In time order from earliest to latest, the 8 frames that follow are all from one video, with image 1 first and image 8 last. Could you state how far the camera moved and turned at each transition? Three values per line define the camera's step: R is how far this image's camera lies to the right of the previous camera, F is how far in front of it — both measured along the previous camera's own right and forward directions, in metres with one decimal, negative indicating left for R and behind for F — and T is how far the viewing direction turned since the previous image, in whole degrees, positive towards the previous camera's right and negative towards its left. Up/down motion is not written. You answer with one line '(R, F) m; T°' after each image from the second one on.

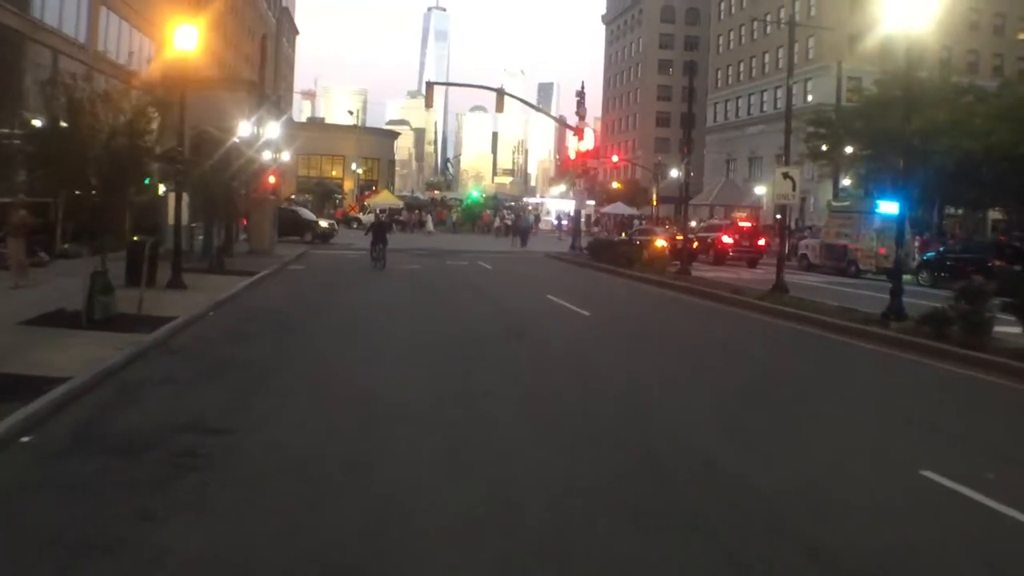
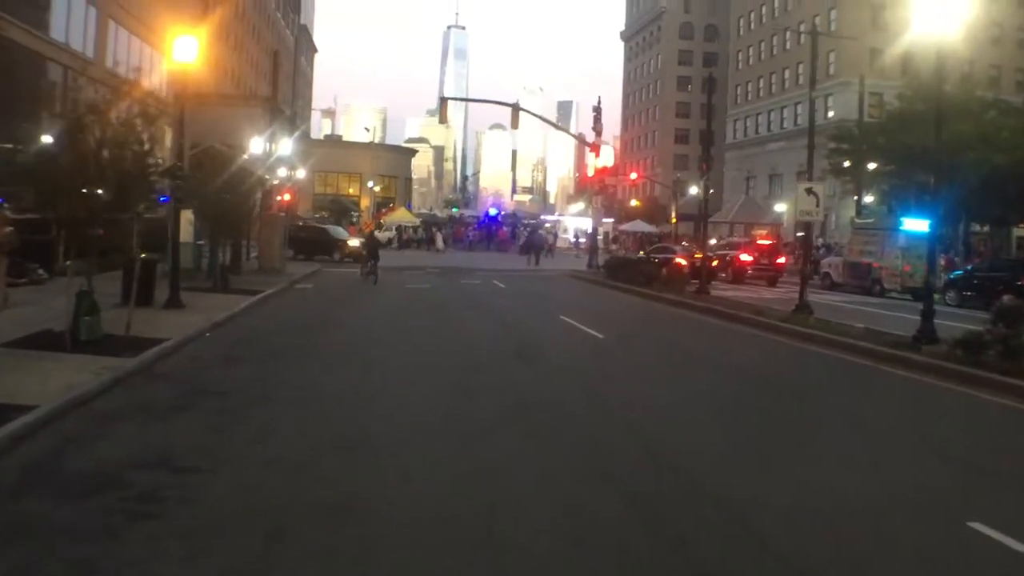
(+0.1, +0.6) m; -1°
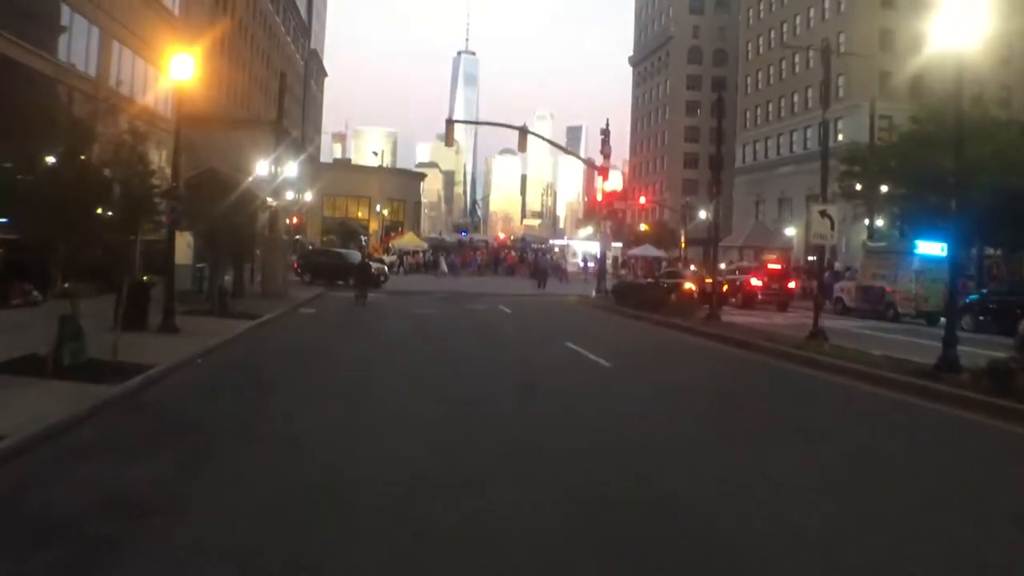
(+0.1, +0.5) m; -1°
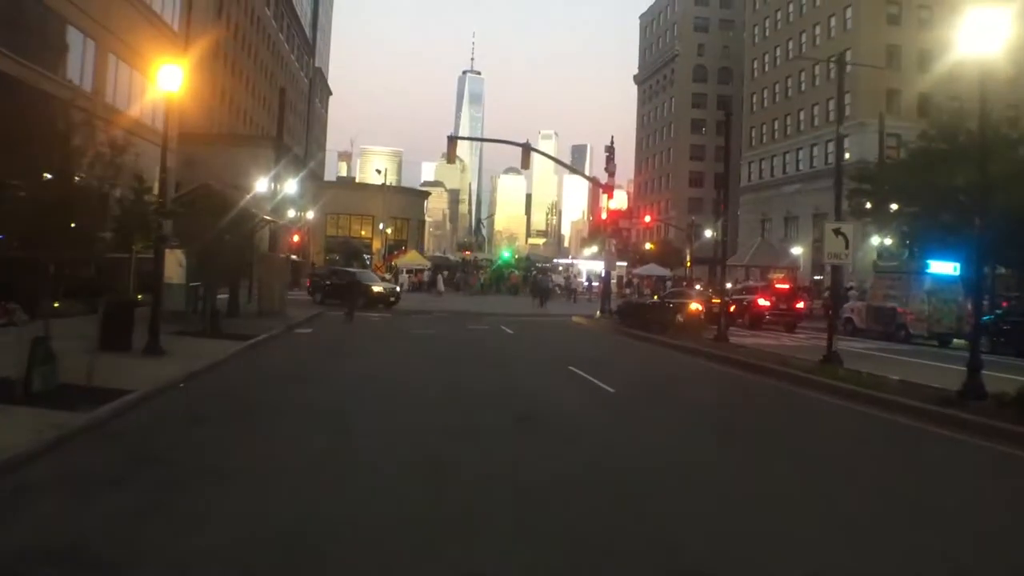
(+0.1, +0.6) m; 0°
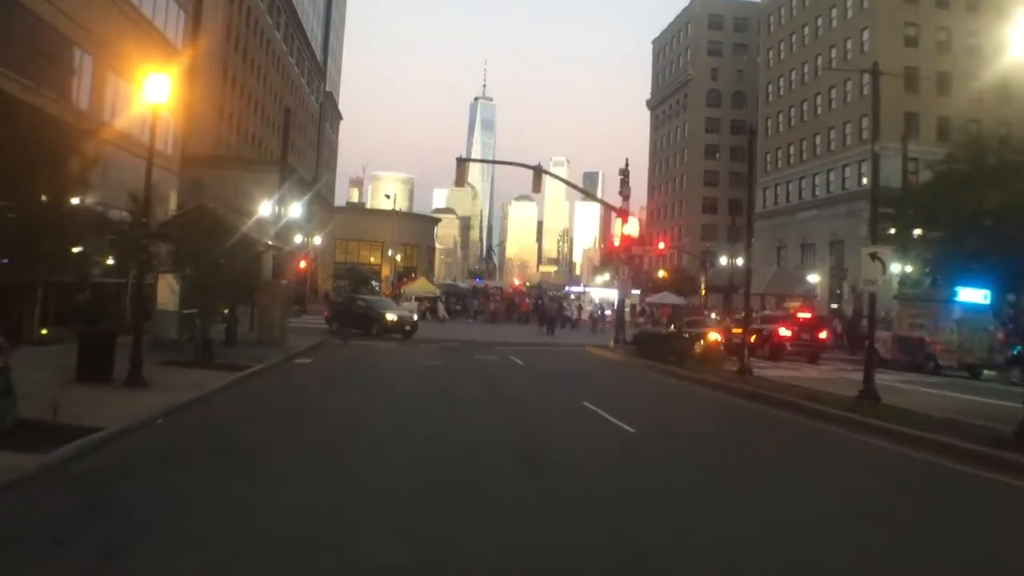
(0.0, +1.1) m; -1°
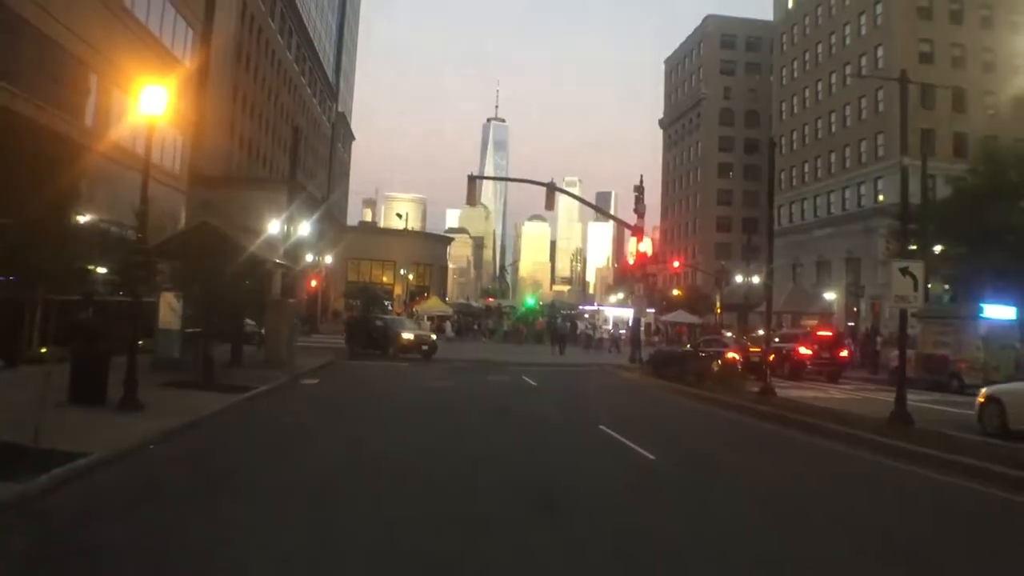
(0.0, +0.6) m; -1°
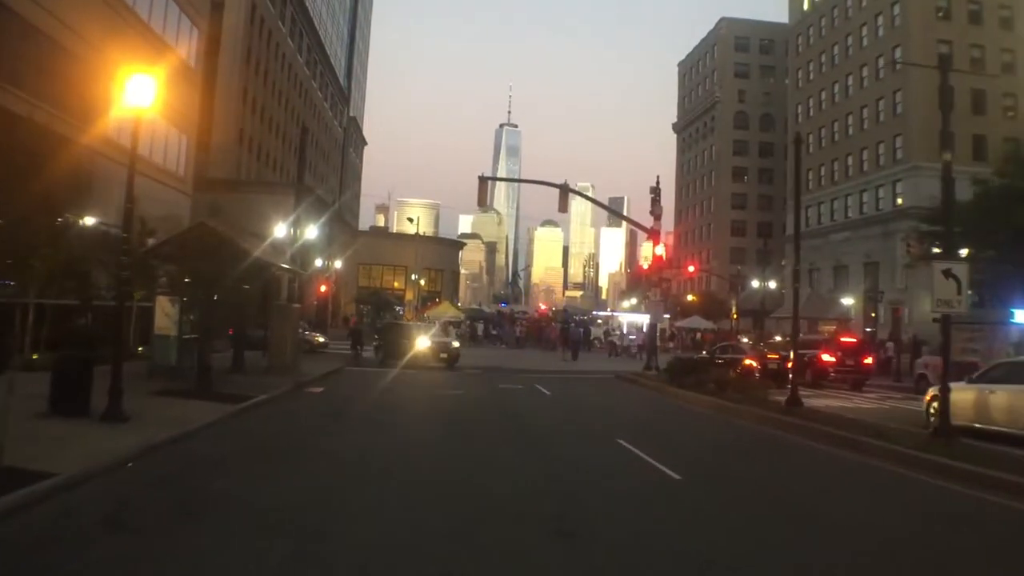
(0.0, +0.9) m; -1°
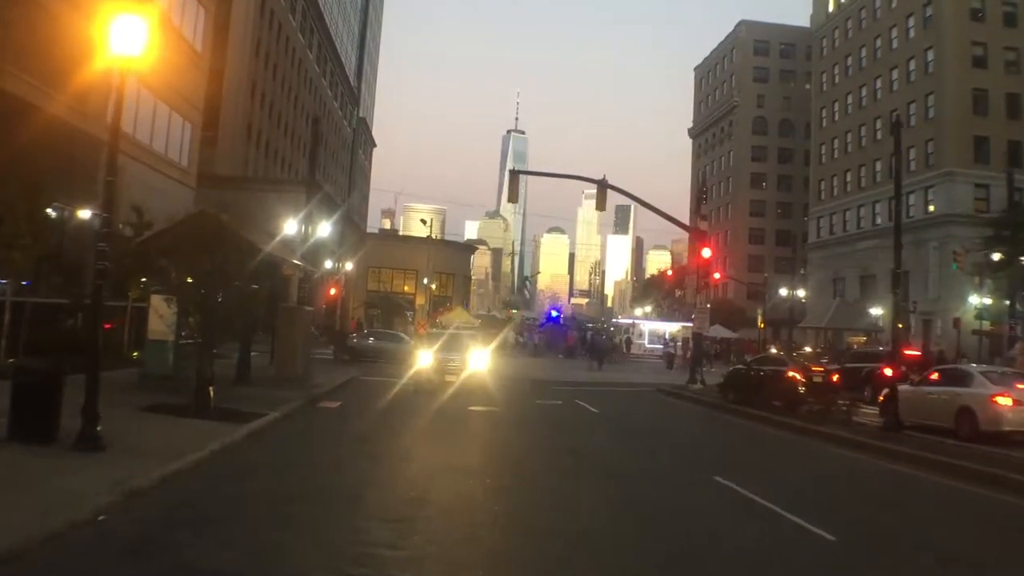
(-0.8, +2.5) m; 0°
